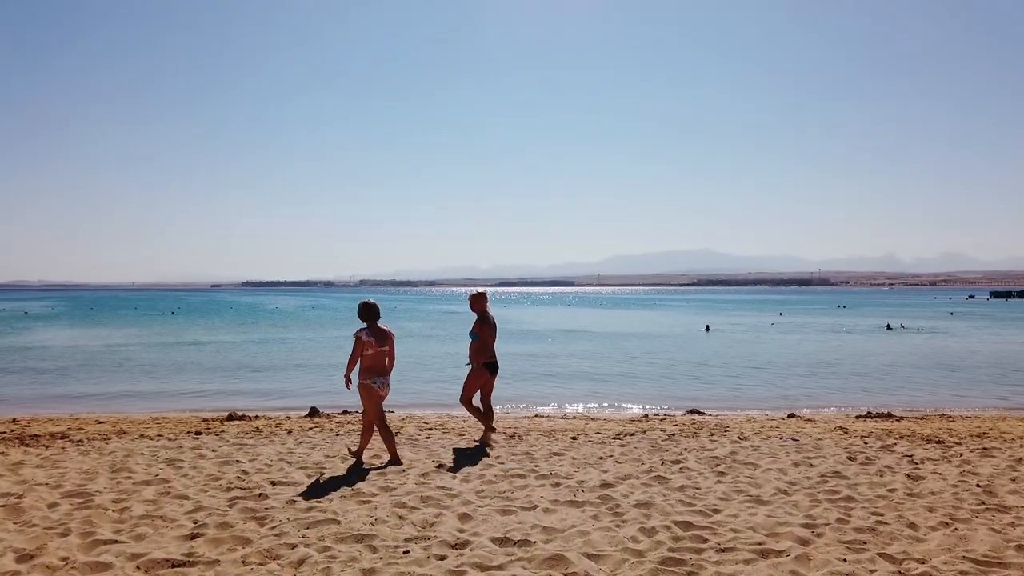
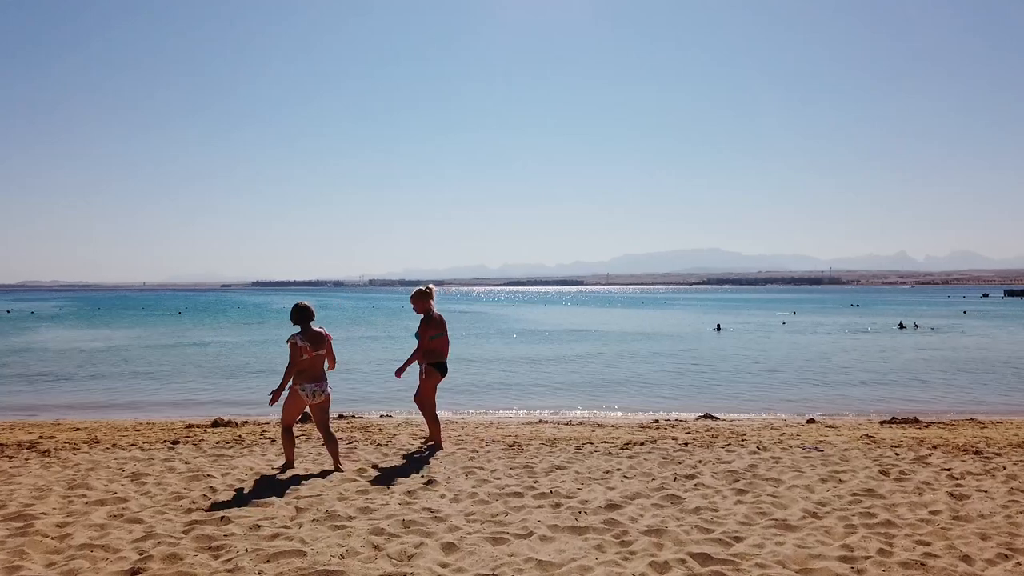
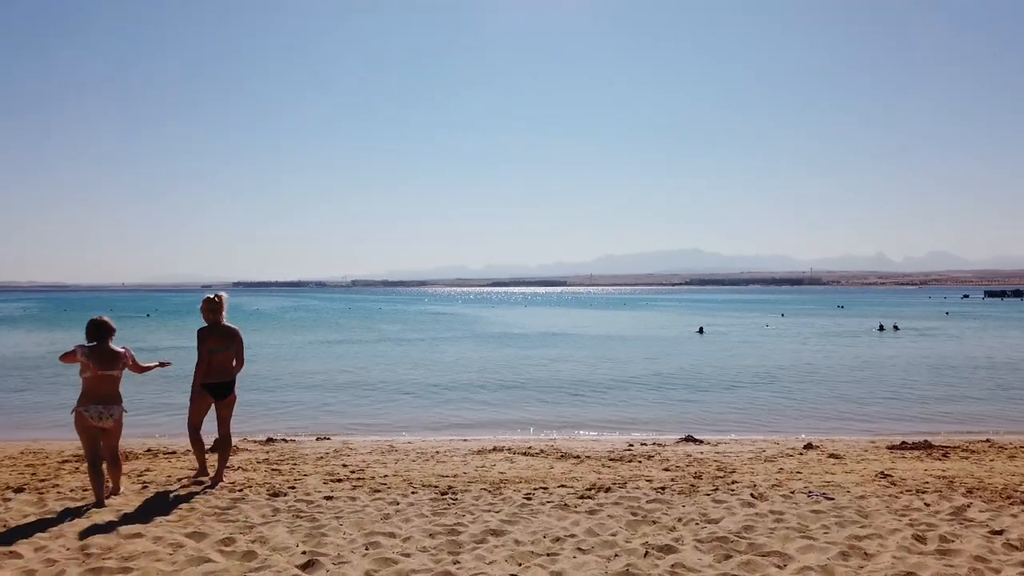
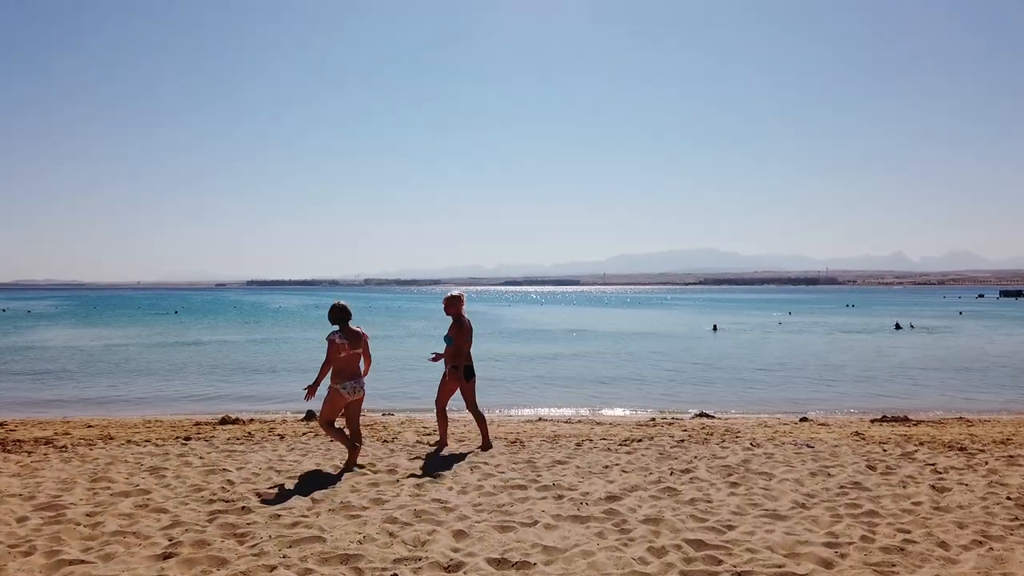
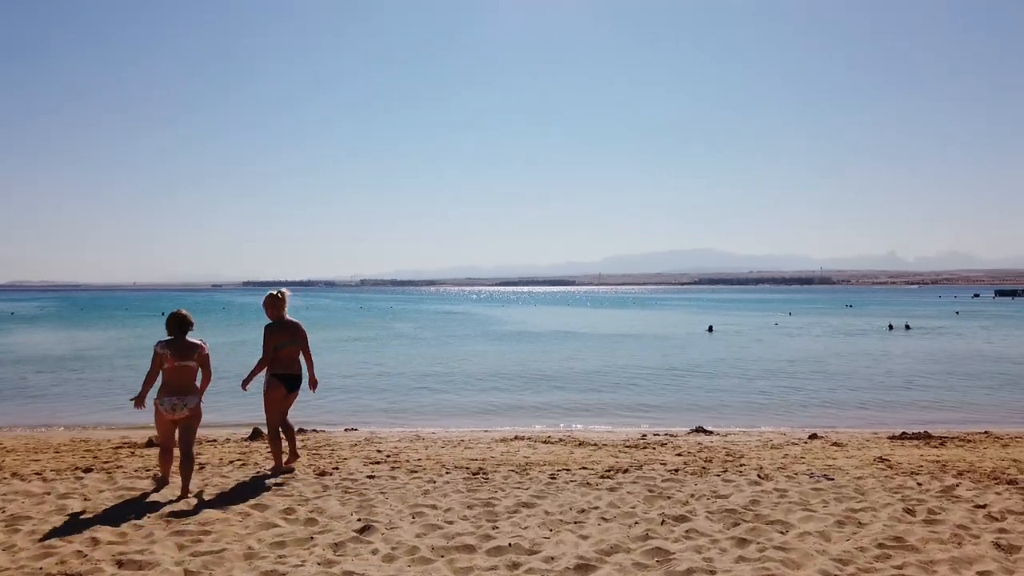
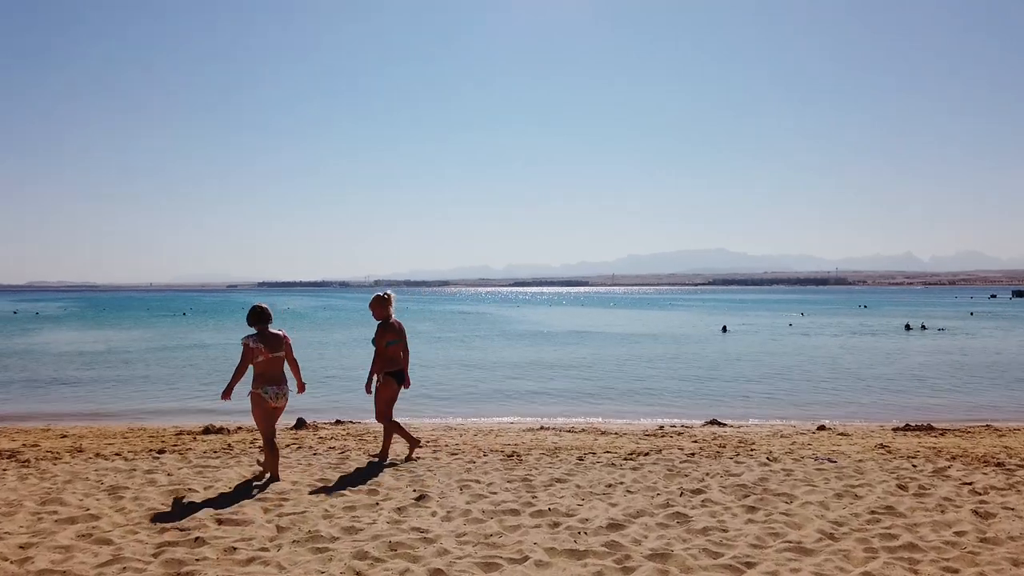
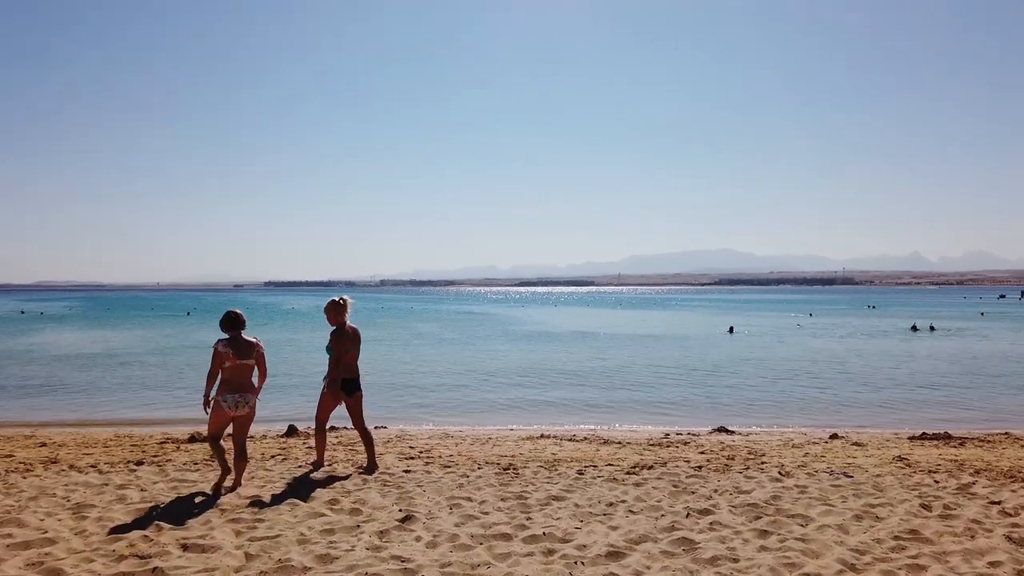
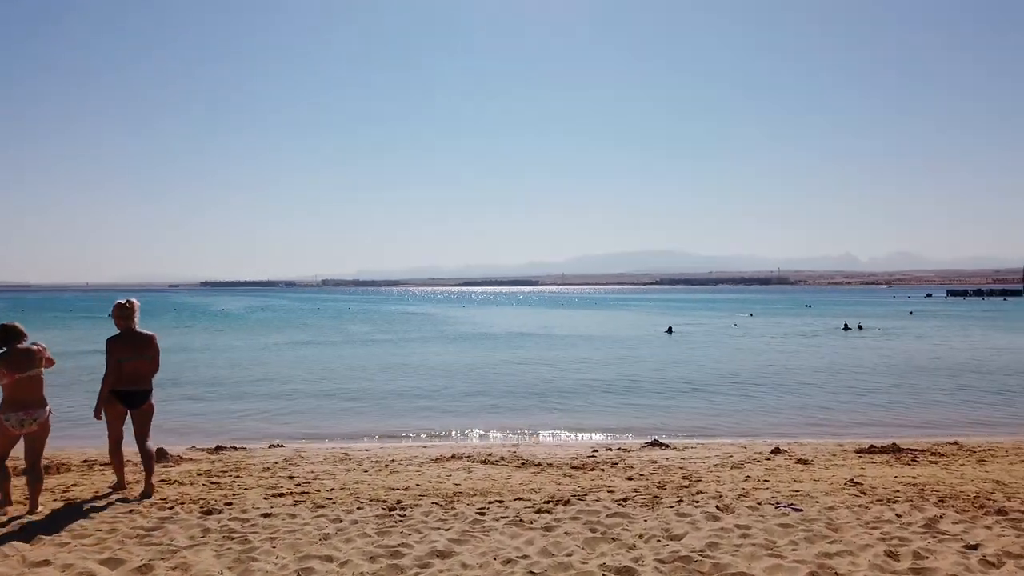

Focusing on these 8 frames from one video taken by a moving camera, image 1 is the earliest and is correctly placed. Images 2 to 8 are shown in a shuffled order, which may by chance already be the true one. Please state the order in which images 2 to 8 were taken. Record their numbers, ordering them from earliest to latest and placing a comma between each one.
4, 2, 6, 7, 5, 3, 8
